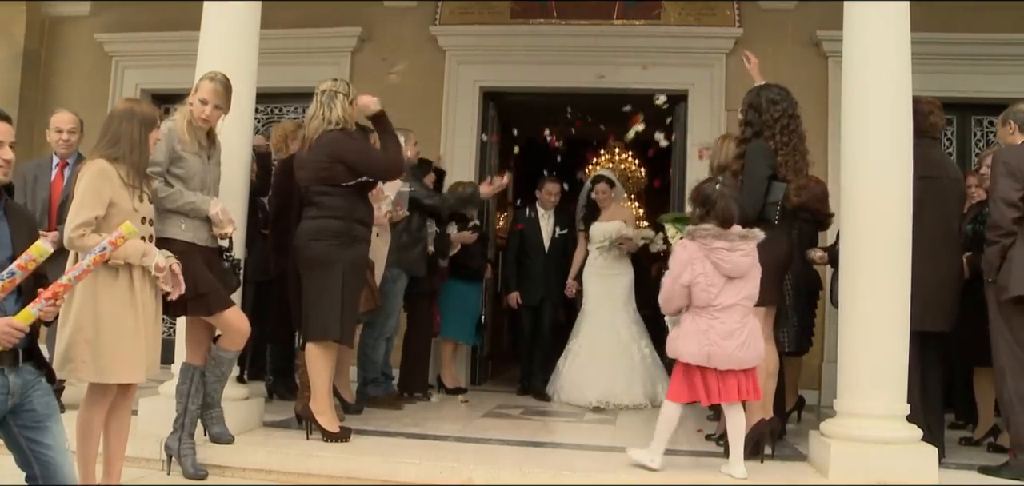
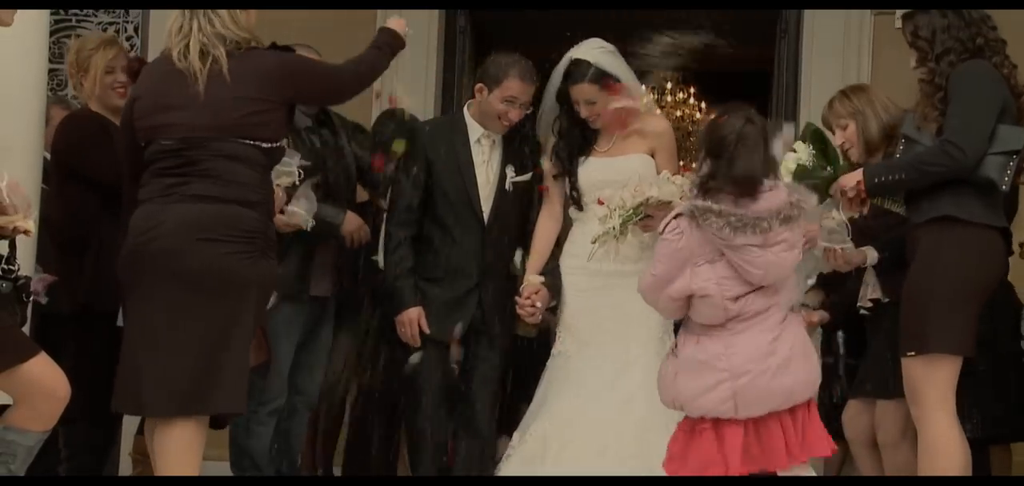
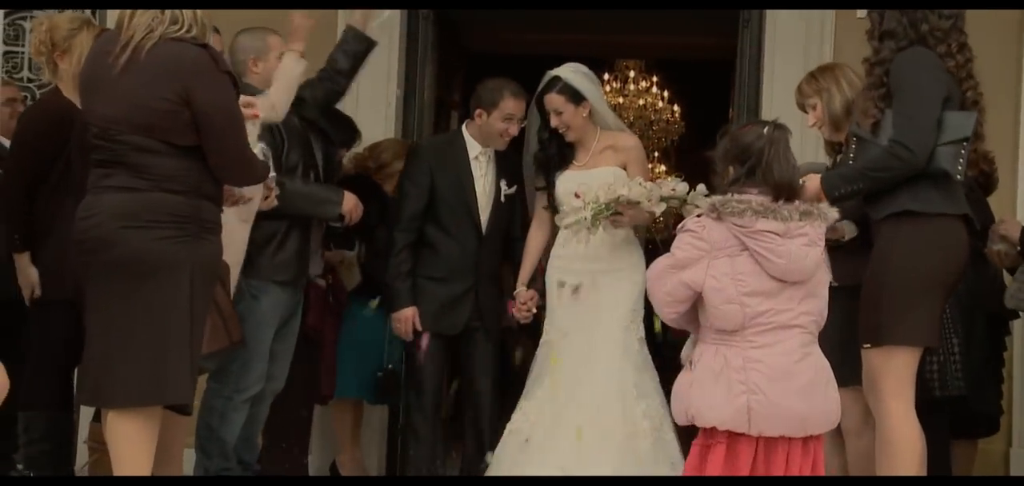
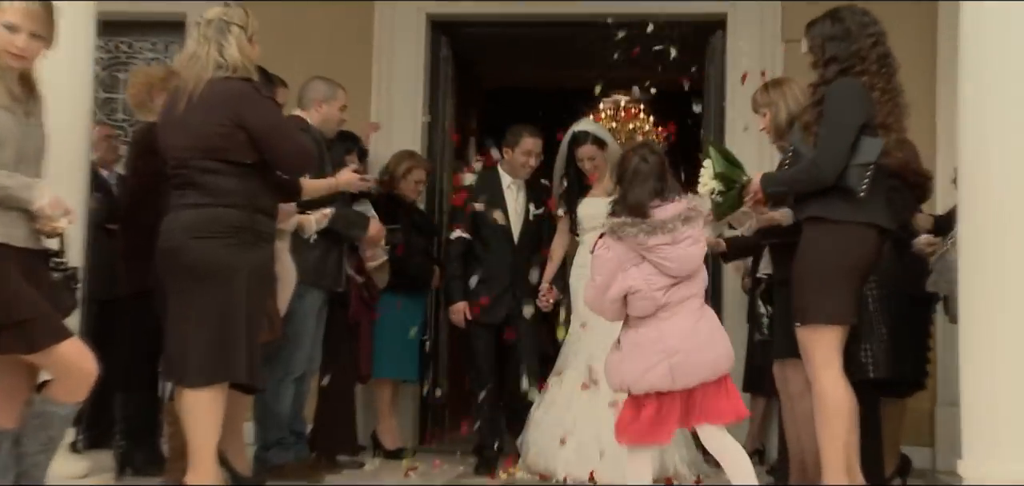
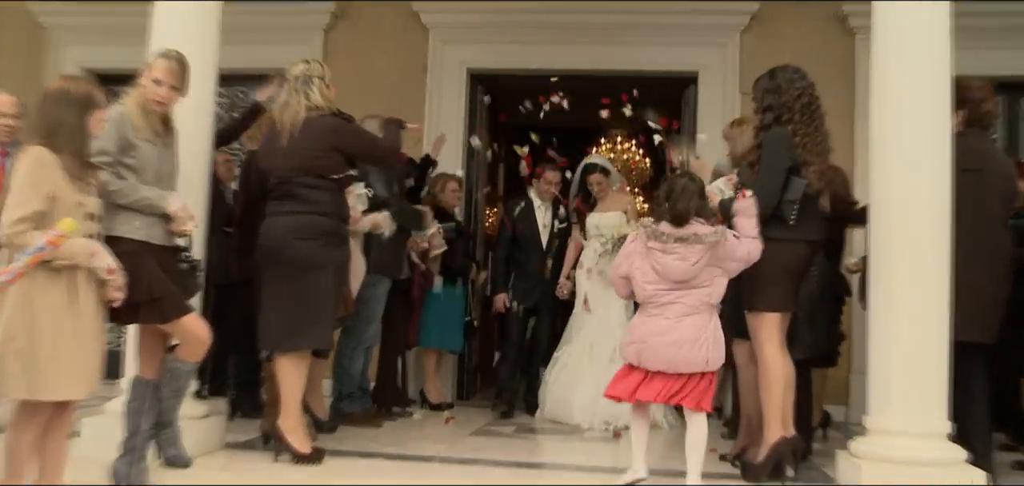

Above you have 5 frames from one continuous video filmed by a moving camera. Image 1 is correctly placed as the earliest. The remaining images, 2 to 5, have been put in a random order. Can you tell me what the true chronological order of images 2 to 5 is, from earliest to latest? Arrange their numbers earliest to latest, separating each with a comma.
5, 4, 3, 2
